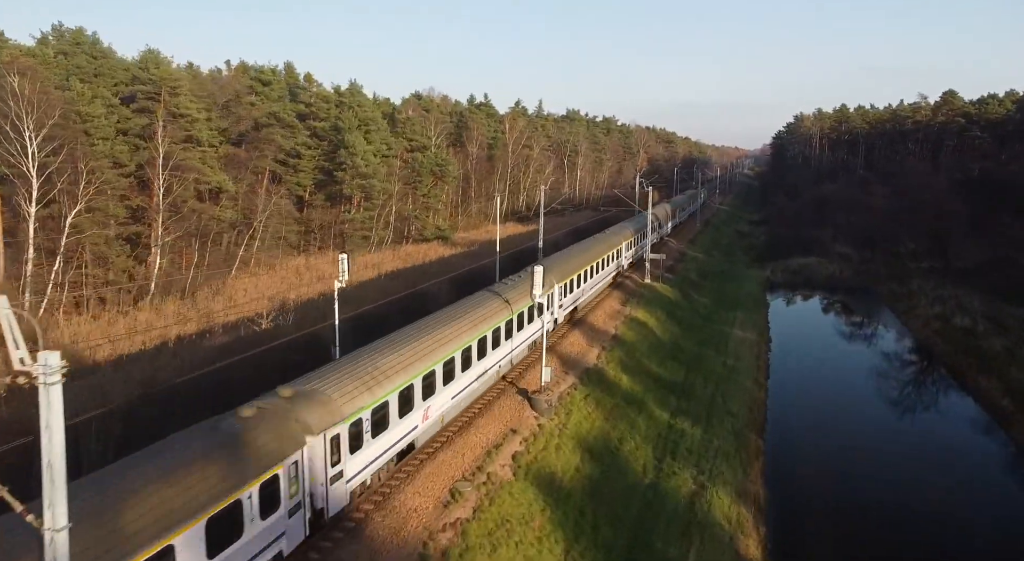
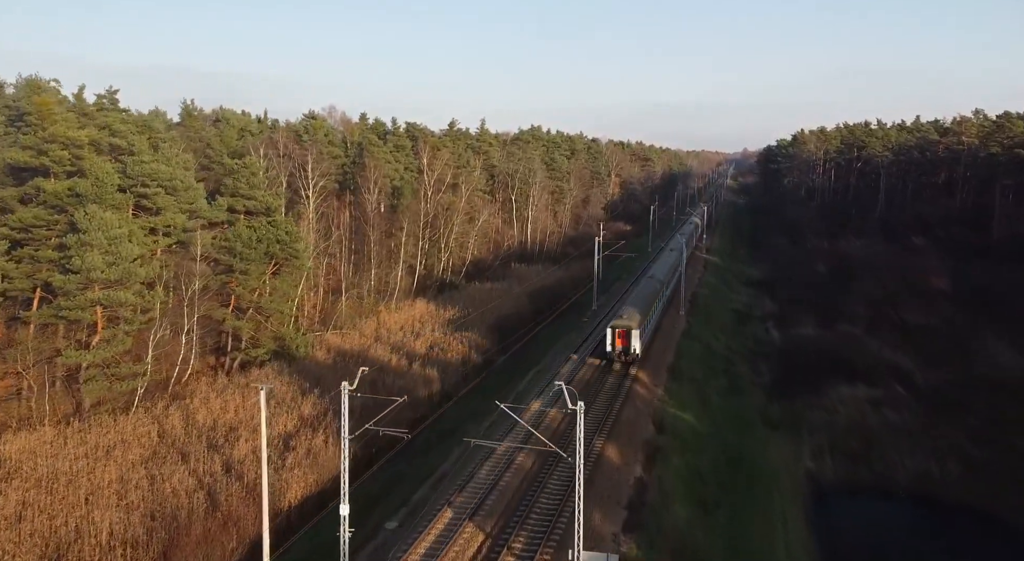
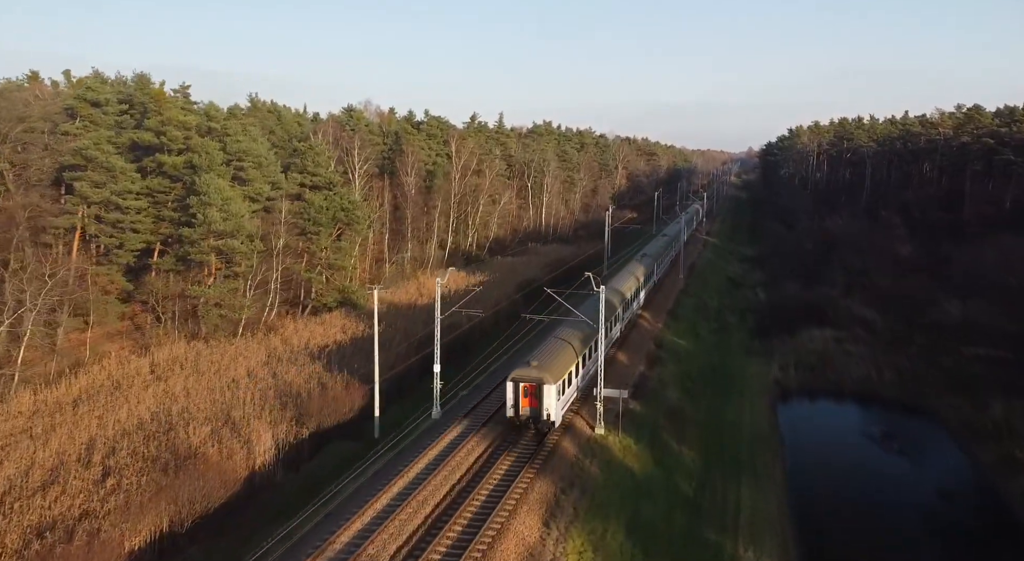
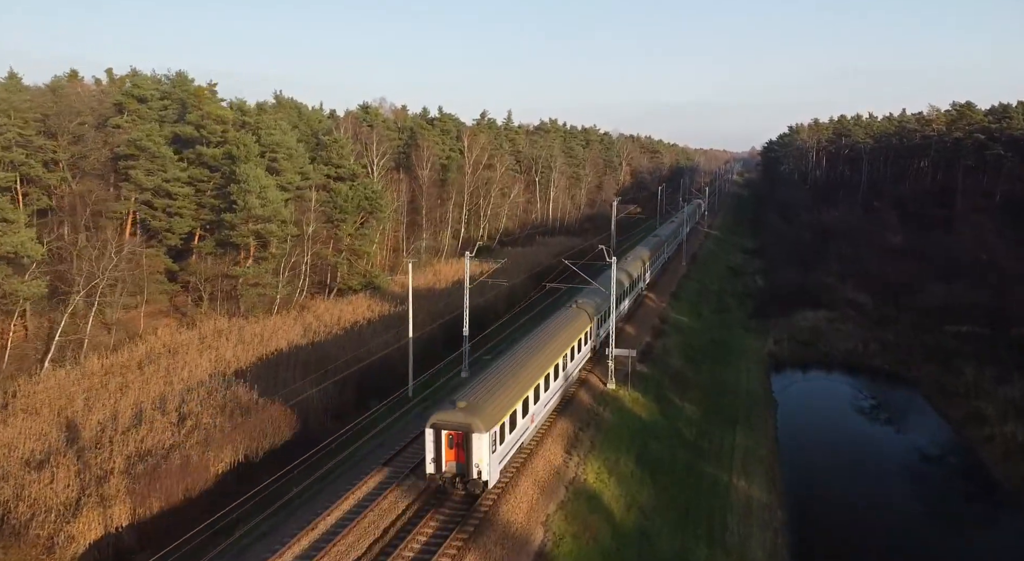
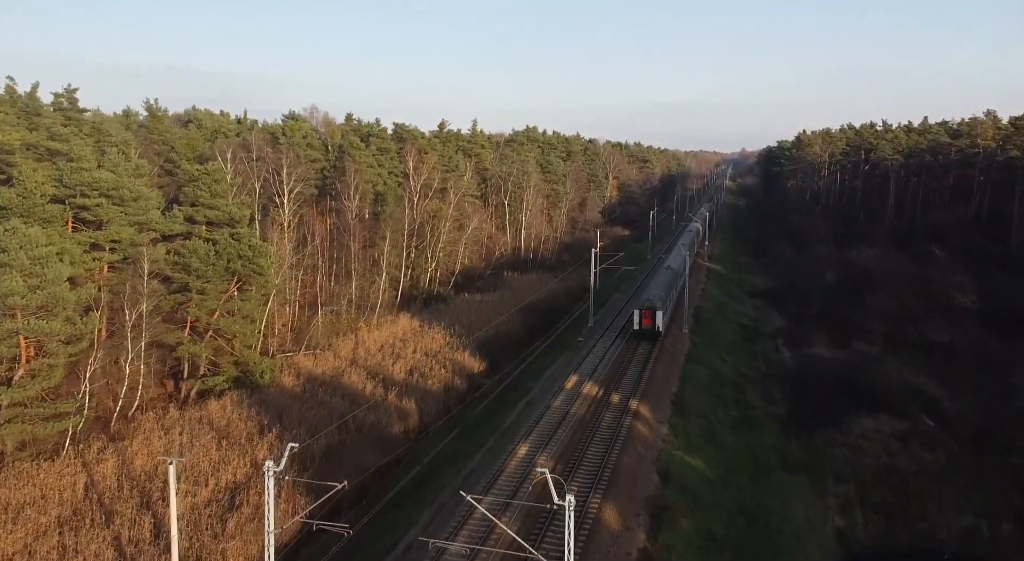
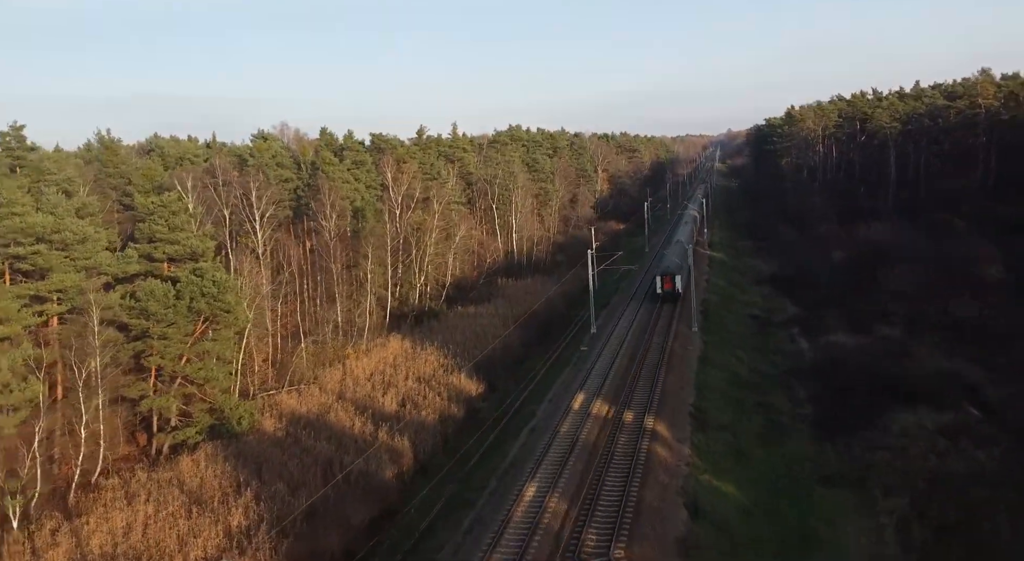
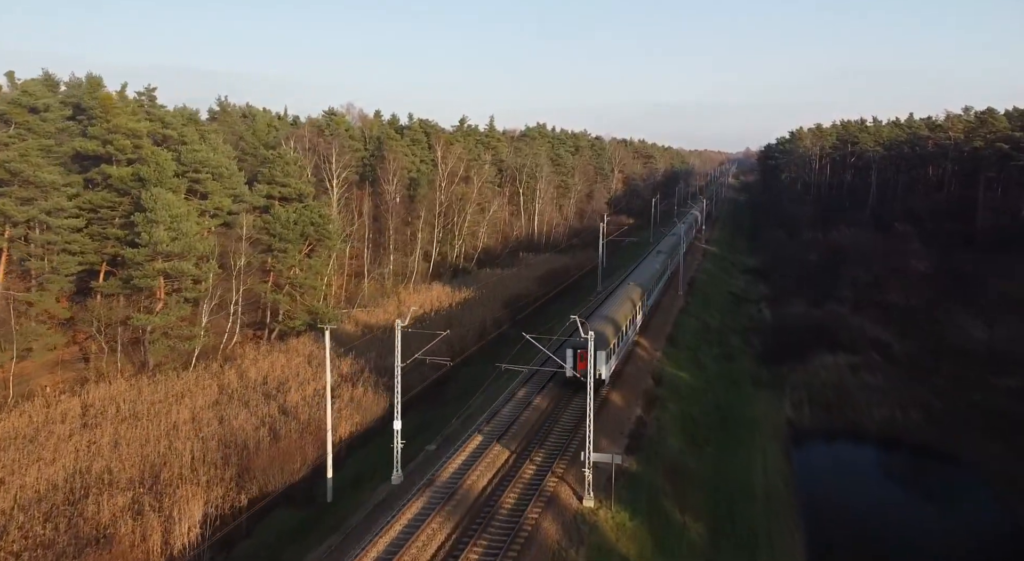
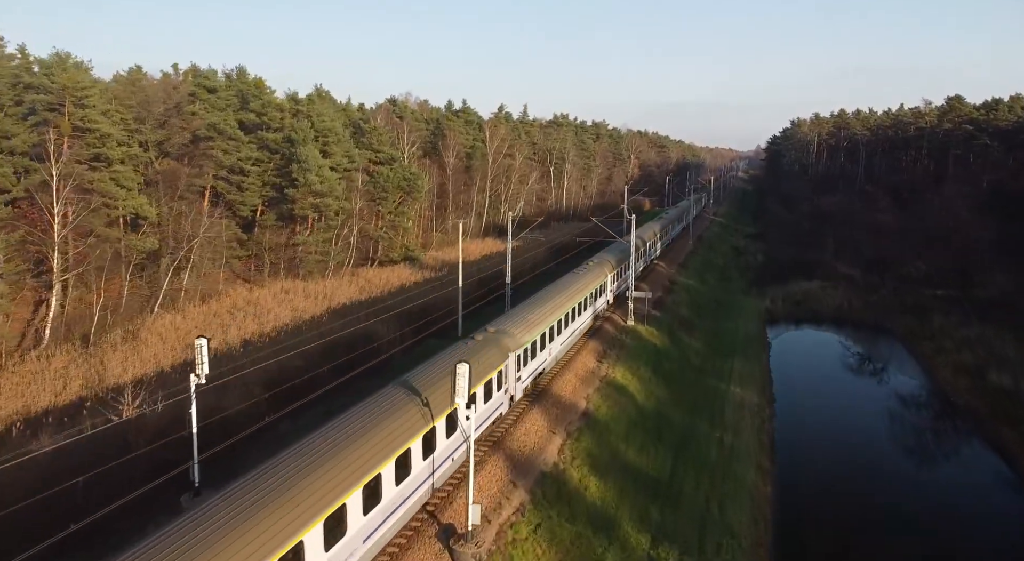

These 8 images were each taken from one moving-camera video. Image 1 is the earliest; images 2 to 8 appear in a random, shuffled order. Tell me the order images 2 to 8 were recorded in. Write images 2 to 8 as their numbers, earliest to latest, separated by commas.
8, 4, 3, 7, 2, 5, 6
